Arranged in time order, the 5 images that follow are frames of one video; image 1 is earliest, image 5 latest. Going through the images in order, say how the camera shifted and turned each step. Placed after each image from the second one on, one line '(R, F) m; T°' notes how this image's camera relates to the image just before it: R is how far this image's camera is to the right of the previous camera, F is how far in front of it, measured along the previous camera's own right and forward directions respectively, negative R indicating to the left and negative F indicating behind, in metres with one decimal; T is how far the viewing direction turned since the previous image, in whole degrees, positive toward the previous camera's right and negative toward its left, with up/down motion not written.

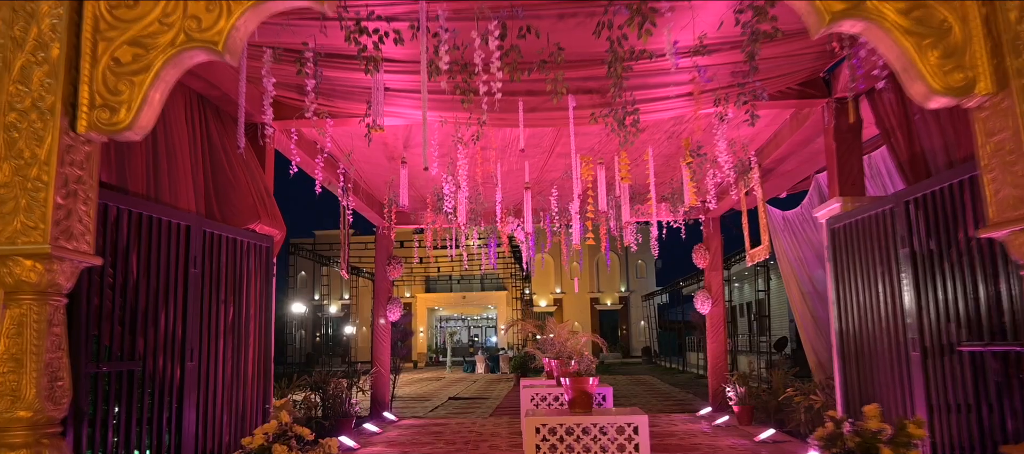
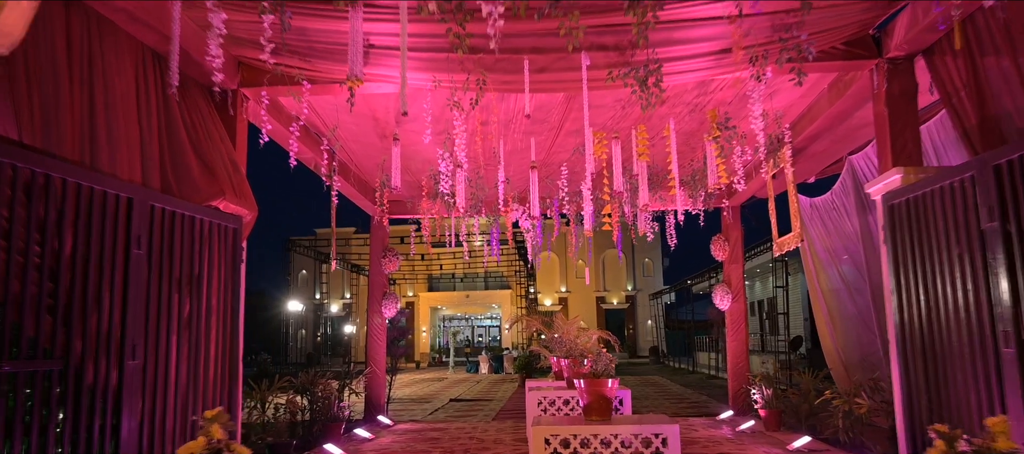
(0.0, +0.7) m; 0°
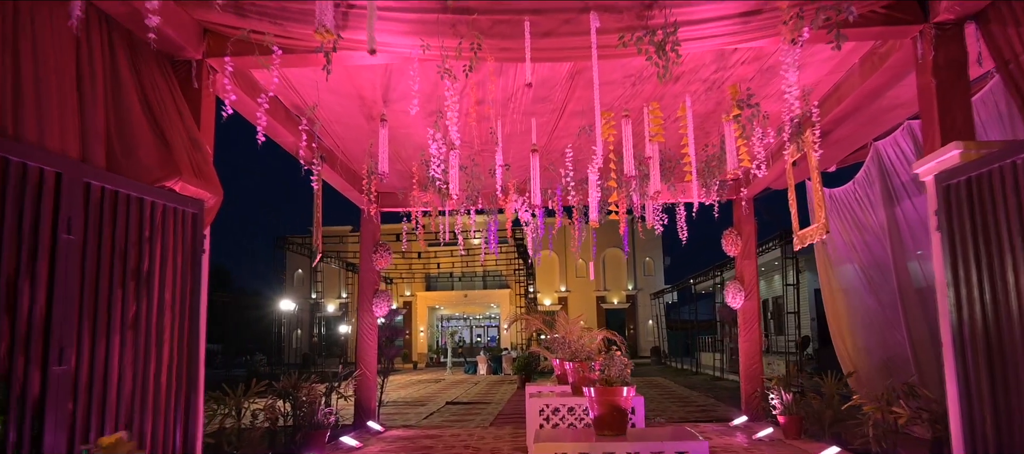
(0.0, +0.6) m; 0°
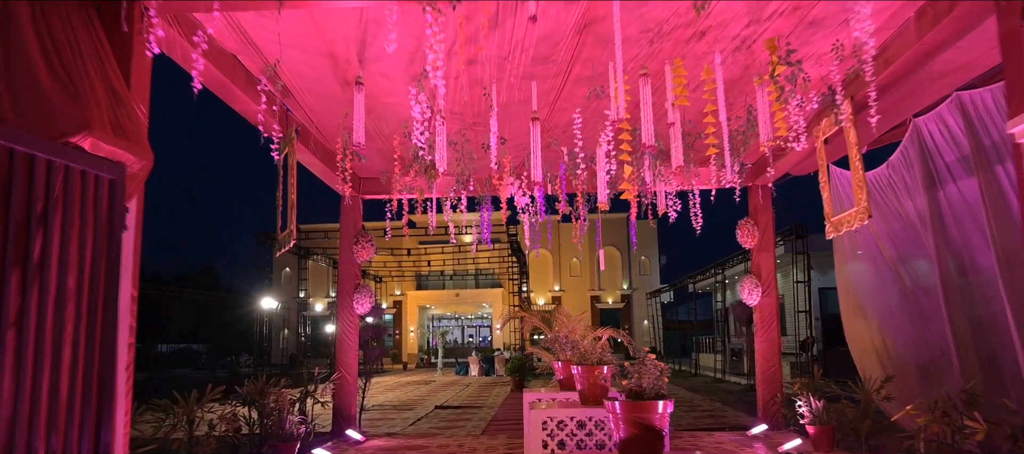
(0.0, +0.8) m; +1°
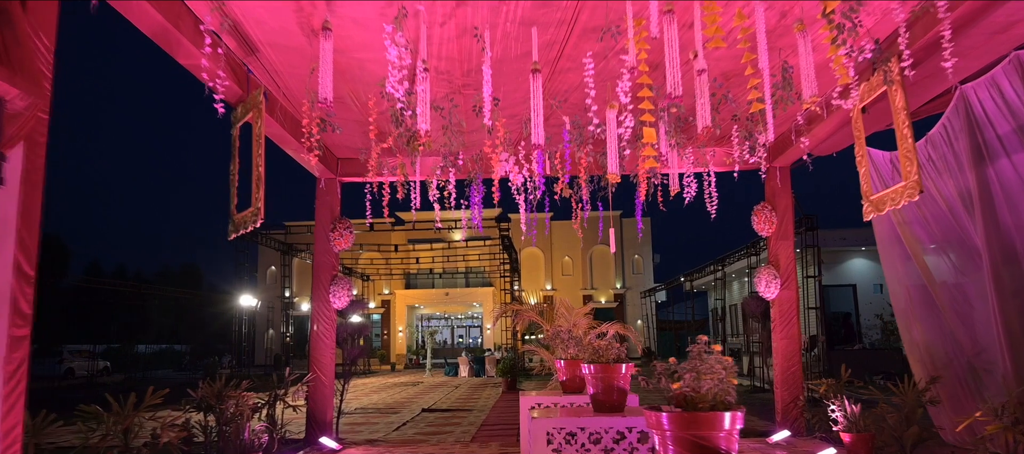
(0.0, +0.8) m; +1°
